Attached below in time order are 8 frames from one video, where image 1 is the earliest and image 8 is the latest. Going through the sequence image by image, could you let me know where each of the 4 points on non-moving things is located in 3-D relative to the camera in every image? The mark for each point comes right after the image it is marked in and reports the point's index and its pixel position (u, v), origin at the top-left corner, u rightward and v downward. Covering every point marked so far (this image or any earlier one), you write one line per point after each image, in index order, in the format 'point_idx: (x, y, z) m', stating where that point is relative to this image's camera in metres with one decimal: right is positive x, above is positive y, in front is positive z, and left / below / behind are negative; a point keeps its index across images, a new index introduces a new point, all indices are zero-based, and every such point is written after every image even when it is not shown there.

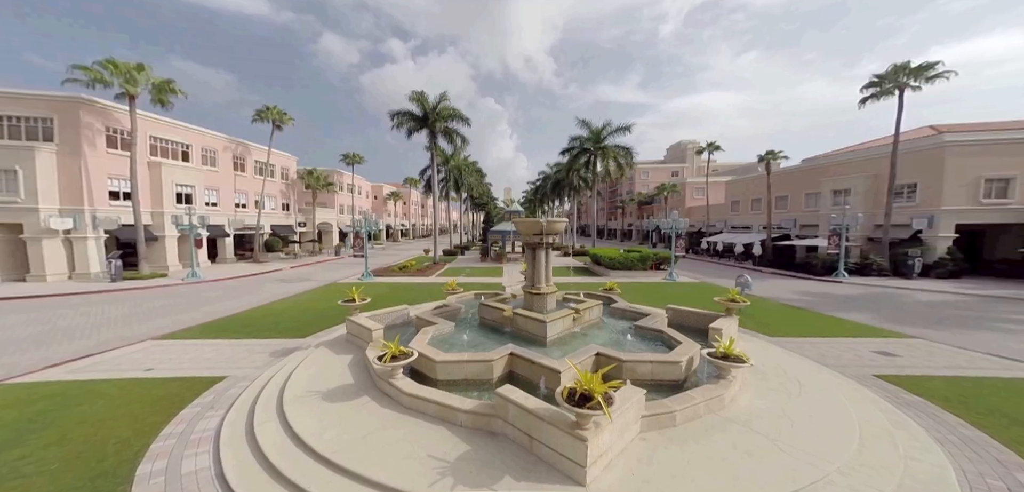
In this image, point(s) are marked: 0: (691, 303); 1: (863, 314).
0: (+9.2, -2.8, +16.3) m
1: (+15.9, -3.1, +14.2) m
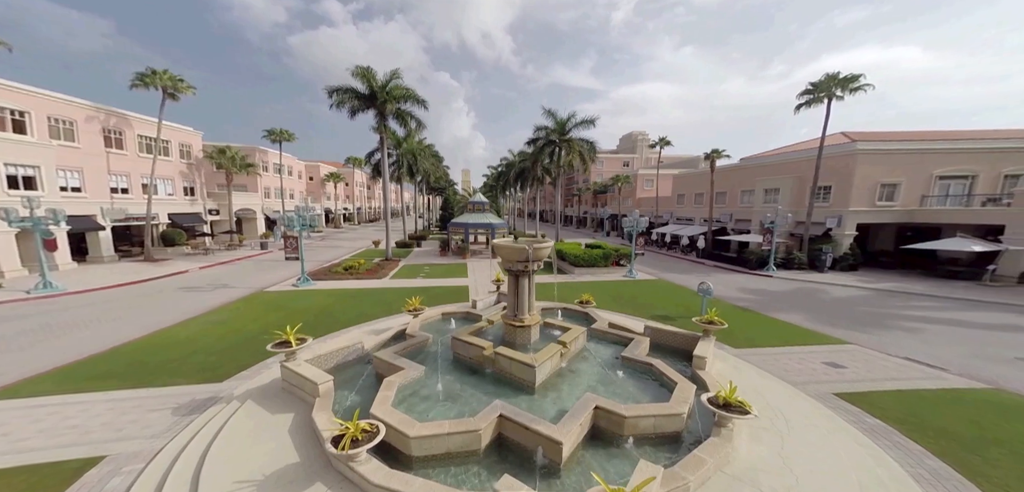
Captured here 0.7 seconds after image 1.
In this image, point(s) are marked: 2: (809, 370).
0: (+7.5, -3.0, +16.6) m
1: (+14.4, -3.4, +15.7) m
2: (+9.7, -4.0, +10.3) m
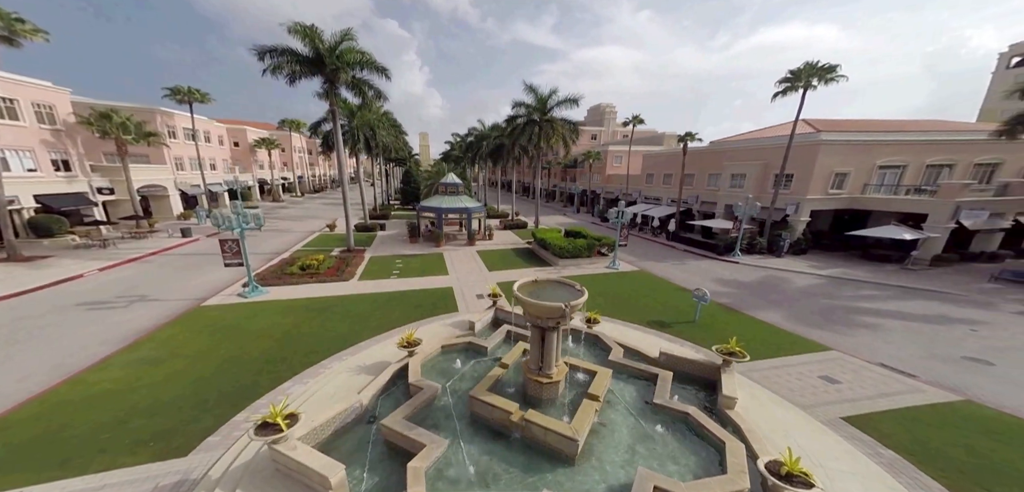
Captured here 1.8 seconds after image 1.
0: (+7.0, -3.1, +16.4) m
1: (+14.0, -3.5, +16.6) m
2: (+10.2, -4.8, +10.7) m
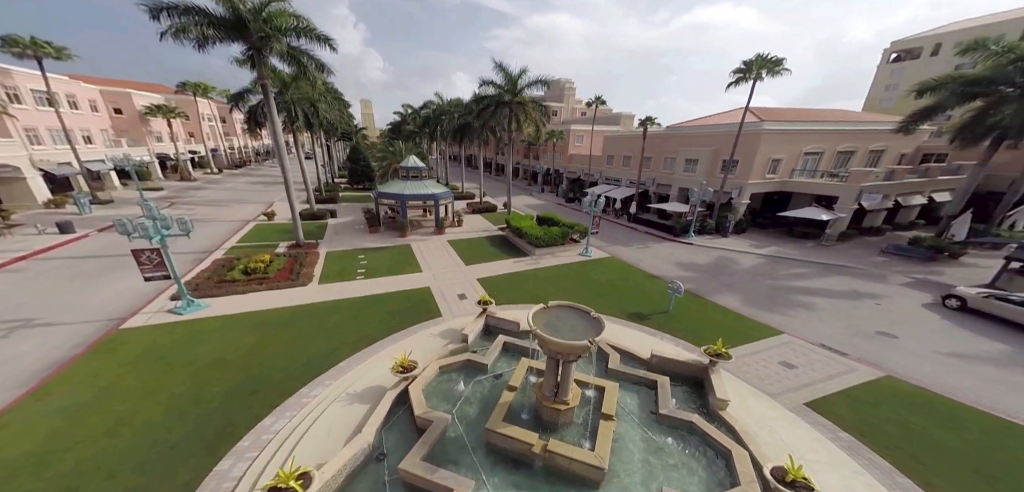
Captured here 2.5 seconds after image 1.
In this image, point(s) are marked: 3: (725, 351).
0: (+6.1, -2.8, +17.1) m
1: (+13.0, -2.9, +18.4) m
2: (+10.1, -4.9, +12.2) m
3: (+7.2, -3.6, +10.8) m
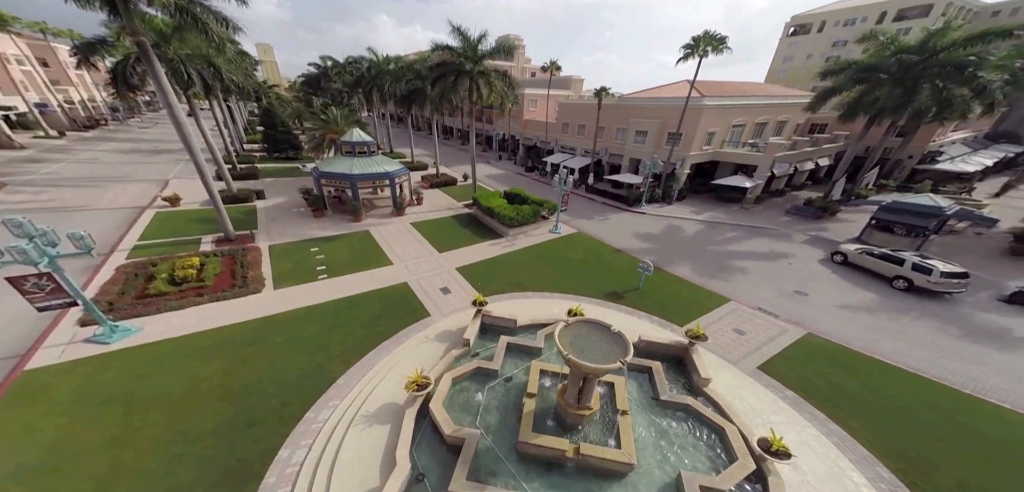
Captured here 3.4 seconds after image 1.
0: (+5.0, -1.8, +18.2) m
1: (+11.5, -1.3, +20.8) m
2: (+10.0, -4.3, +14.5) m
3: (+7.4, -3.3, +12.4) m
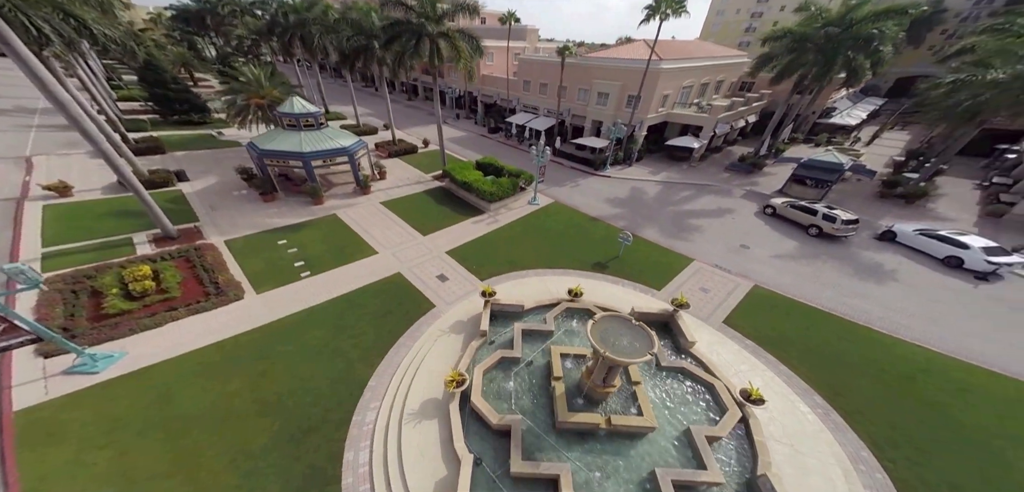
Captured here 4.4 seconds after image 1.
0: (+4.3, -0.2, +19.3) m
1: (+10.2, +1.2, +22.9) m
2: (+10.0, -2.8, +16.9) m
3: (+7.8, -2.3, +14.3) m
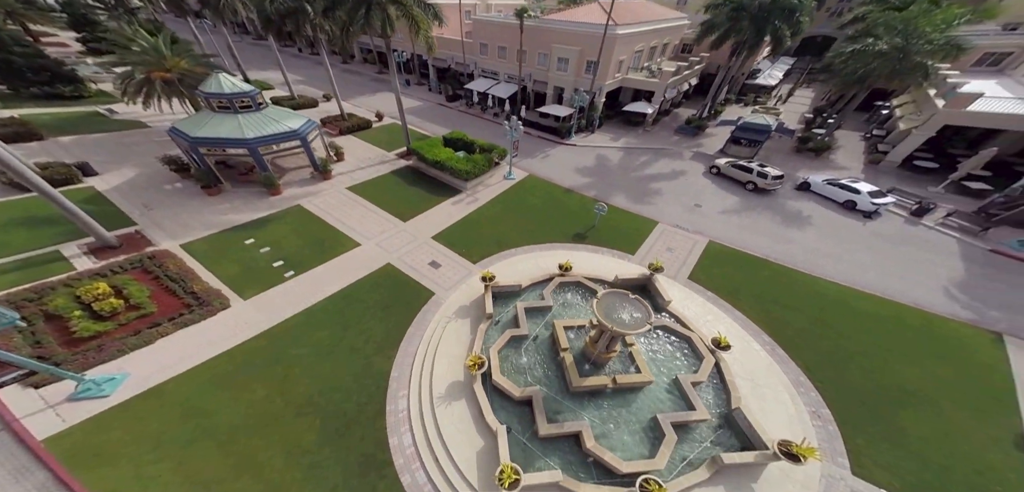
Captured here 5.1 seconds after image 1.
0: (+3.2, +1.6, +20.2) m
1: (+8.4, +3.7, +24.4) m
2: (+9.4, -0.8, +19.0) m
3: (+7.5, -0.7, +16.0) m
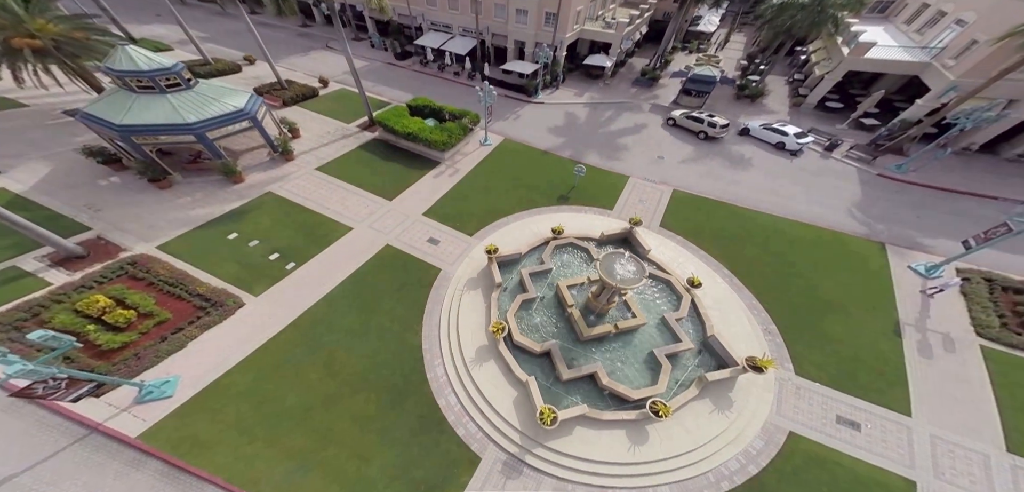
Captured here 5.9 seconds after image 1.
0: (+2.1, +4.0, +21.0) m
1: (+6.4, +7.2, +25.4) m
2: (+8.6, +2.2, +20.8) m
3: (+7.1, +1.7, +17.6) m
